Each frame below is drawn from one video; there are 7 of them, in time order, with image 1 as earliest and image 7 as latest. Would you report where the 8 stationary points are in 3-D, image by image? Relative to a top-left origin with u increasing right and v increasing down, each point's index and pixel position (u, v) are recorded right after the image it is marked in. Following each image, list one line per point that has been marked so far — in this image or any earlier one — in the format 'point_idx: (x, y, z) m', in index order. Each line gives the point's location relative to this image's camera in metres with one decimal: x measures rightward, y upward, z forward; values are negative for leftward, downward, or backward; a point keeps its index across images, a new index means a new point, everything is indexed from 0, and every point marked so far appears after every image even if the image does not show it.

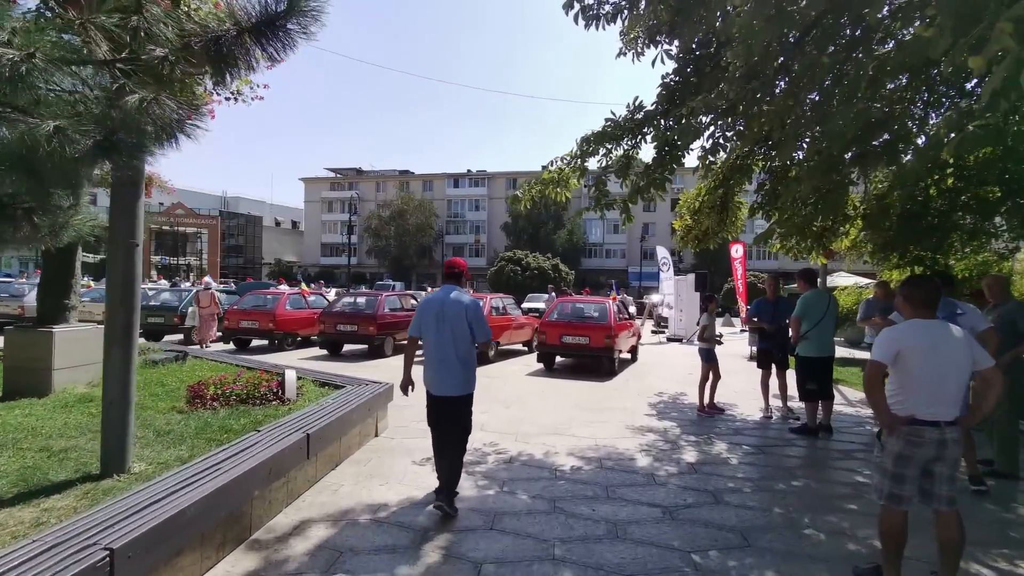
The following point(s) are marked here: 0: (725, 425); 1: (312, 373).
0: (+2.9, -1.9, +7.1) m
1: (-2.7, -1.2, +7.2) m
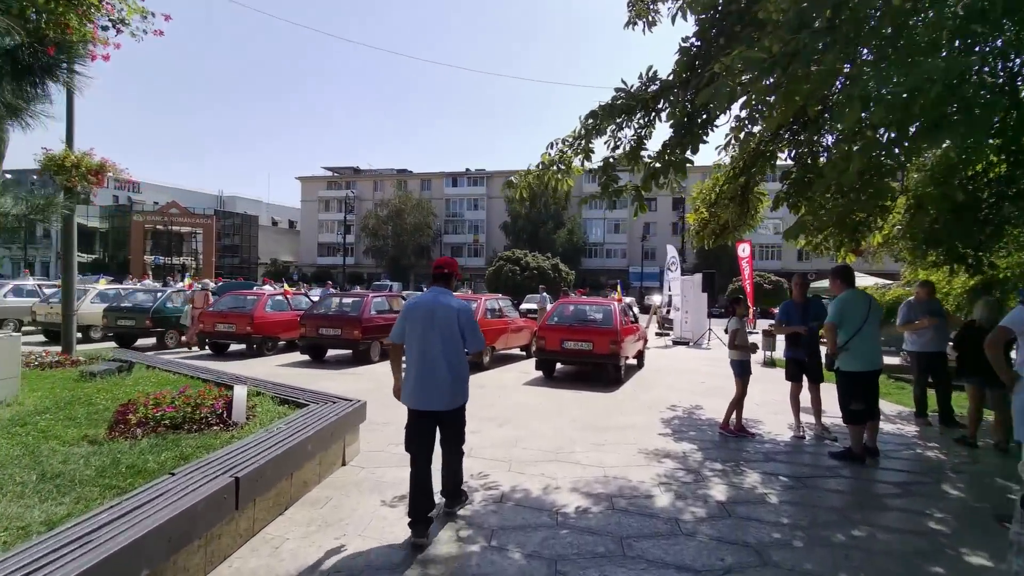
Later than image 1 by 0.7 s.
0: (+2.8, -1.9, +6.1) m
1: (-2.8, -1.2, +6.2) m
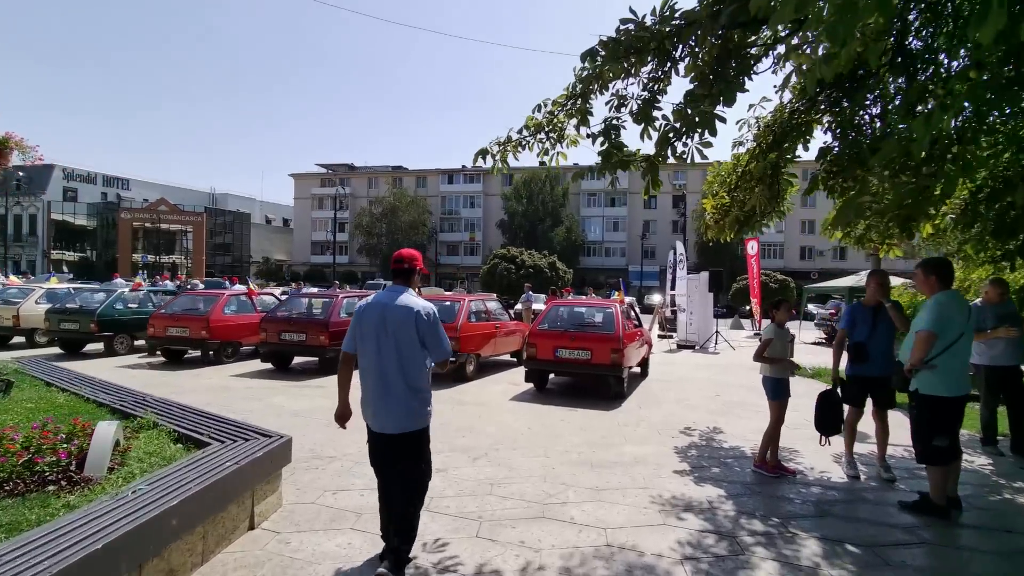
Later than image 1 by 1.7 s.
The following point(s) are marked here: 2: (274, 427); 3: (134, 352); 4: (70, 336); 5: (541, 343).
0: (+2.6, -1.9, +4.7) m
1: (-3.0, -1.2, +4.8) m
2: (-3.0, -1.7, +6.6) m
3: (-9.2, -1.5, +12.8) m
4: (-10.1, -1.1, +12.1) m
5: (+0.5, -0.9, +9.1) m
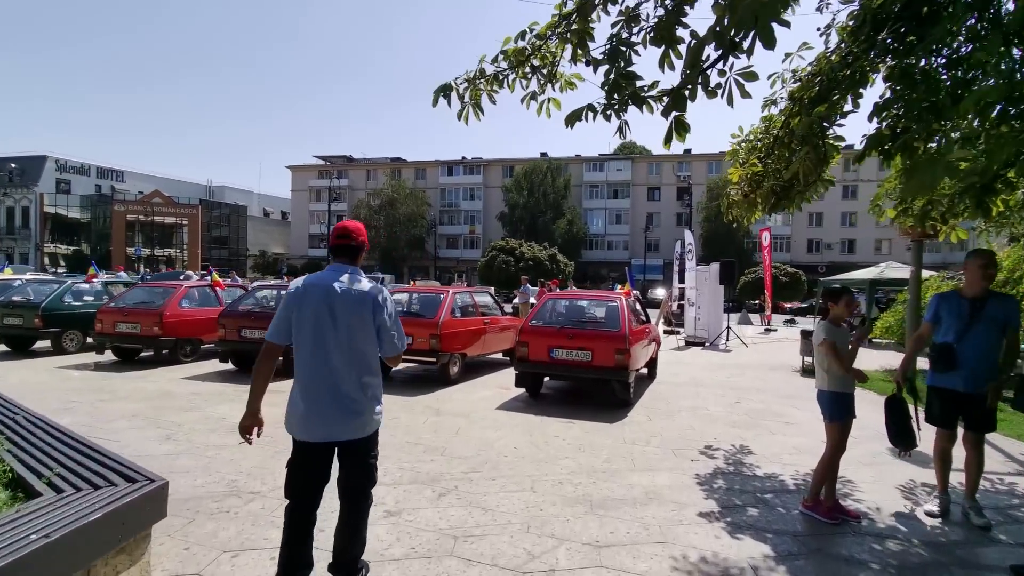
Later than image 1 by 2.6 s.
0: (+2.4, -1.8, +3.5) m
1: (-3.2, -1.1, +3.5) m
2: (-3.1, -1.6, +5.4) m
3: (-9.3, -1.3, +11.6) m
4: (-10.3, -0.9, +10.9) m
5: (+0.3, -0.8, +7.8) m
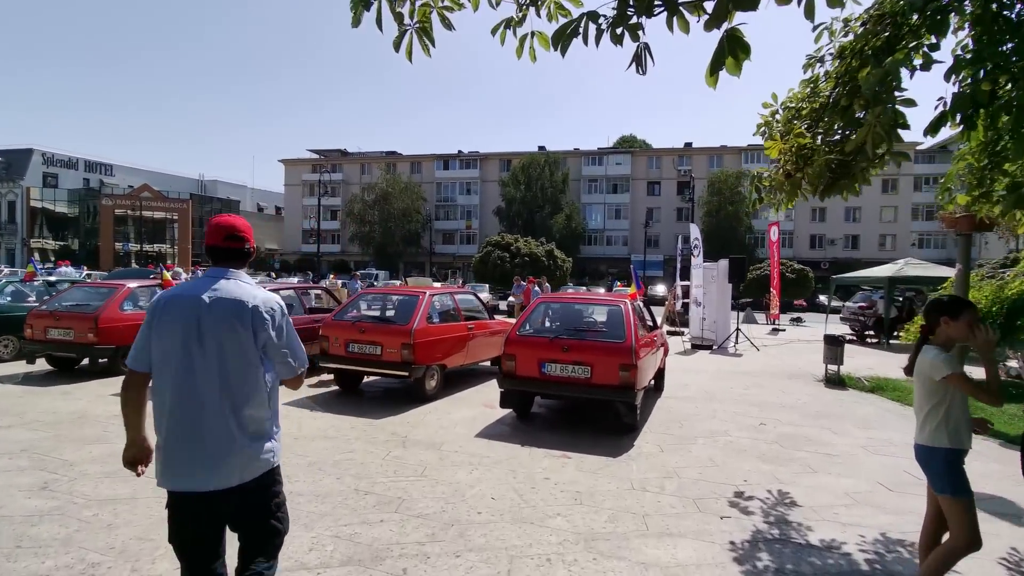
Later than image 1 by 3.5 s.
0: (+2.2, -1.8, +2.2) m
1: (-3.4, -1.1, +2.3) m
2: (-3.3, -1.6, +4.1) m
3: (-9.5, -1.3, +10.4) m
4: (-10.5, -0.9, +9.6) m
5: (+0.1, -0.8, +6.6) m
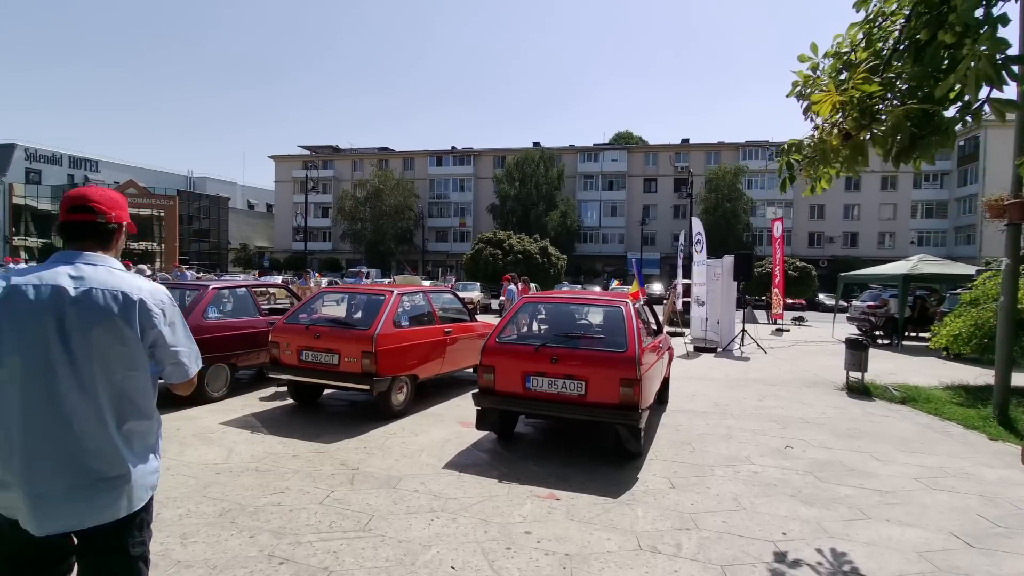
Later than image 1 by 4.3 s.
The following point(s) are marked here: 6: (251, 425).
0: (+2.0, -1.8, +1.1) m
1: (-3.6, -1.1, +1.1) m
2: (-3.5, -1.6, +3.0) m
3: (-9.8, -1.3, +9.2) m
4: (-10.7, -0.9, +8.4) m
5: (-0.1, -0.8, +5.4) m
6: (-3.0, -1.6, +6.1) m
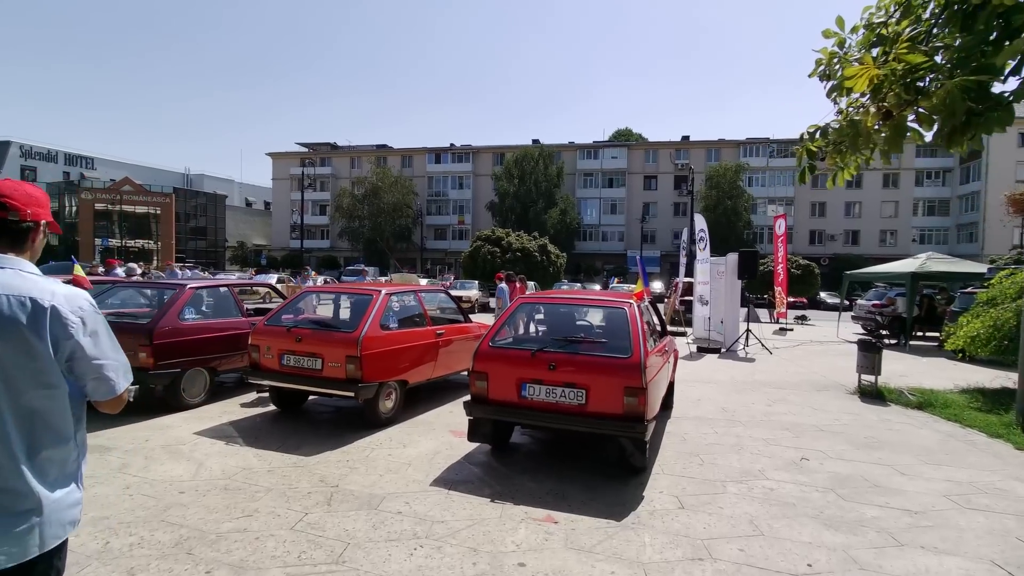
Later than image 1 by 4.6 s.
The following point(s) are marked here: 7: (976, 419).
0: (+1.9, -1.8, +0.7) m
1: (-3.6, -1.1, +0.7) m
2: (-3.6, -1.6, +2.5) m
3: (-9.8, -1.3, +8.7) m
4: (-10.8, -0.9, +8.0) m
5: (-0.1, -0.8, +5.0) m
6: (-3.1, -1.6, +5.7) m
7: (+6.4, -1.8, +7.4) m
